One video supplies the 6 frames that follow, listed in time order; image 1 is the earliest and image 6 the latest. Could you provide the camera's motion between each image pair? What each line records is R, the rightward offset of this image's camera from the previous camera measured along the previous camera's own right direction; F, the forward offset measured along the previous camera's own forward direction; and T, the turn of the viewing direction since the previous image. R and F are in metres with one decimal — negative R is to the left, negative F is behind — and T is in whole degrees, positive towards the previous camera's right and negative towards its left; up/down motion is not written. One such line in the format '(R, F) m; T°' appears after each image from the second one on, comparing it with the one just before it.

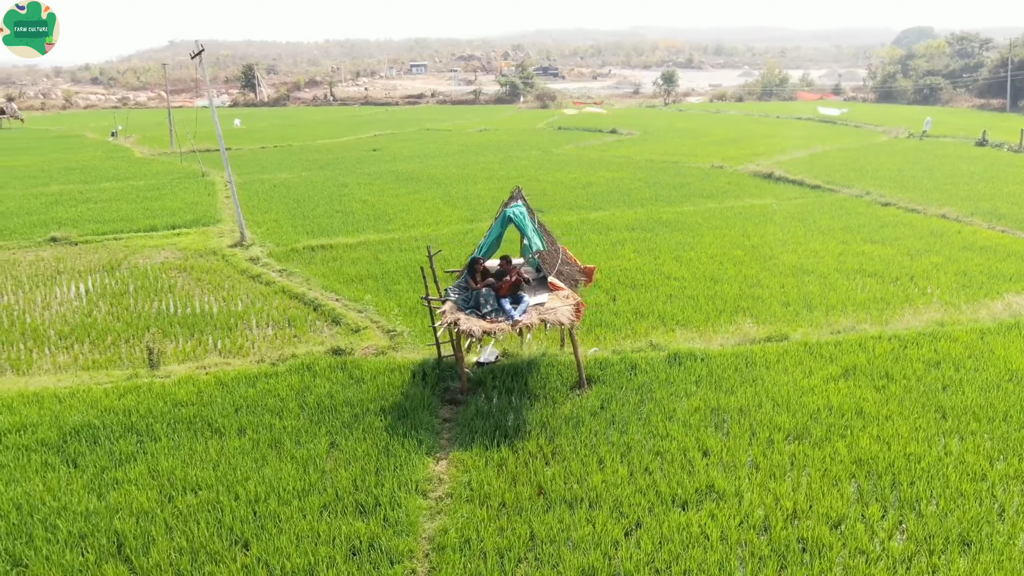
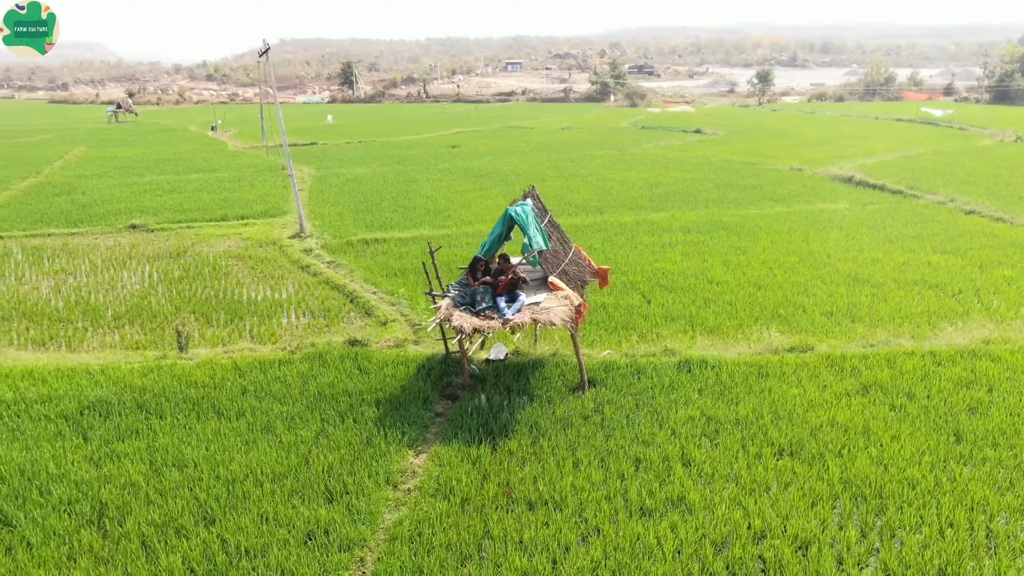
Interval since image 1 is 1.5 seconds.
(+0.7, 0.0) m; -7°
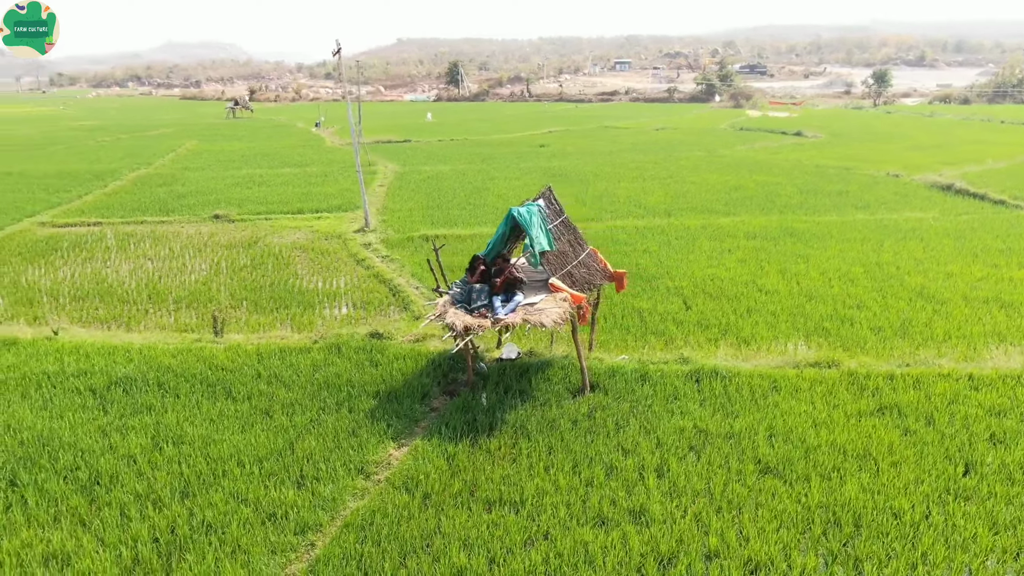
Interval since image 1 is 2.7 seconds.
(+0.7, 0.0) m; -8°
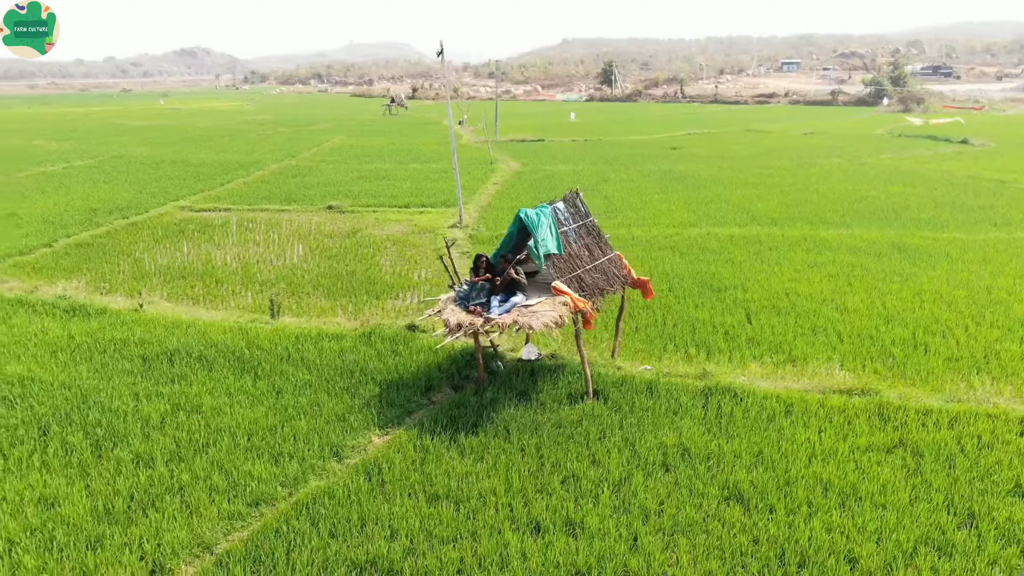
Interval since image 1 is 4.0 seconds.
(+1.1, +0.1) m; -12°
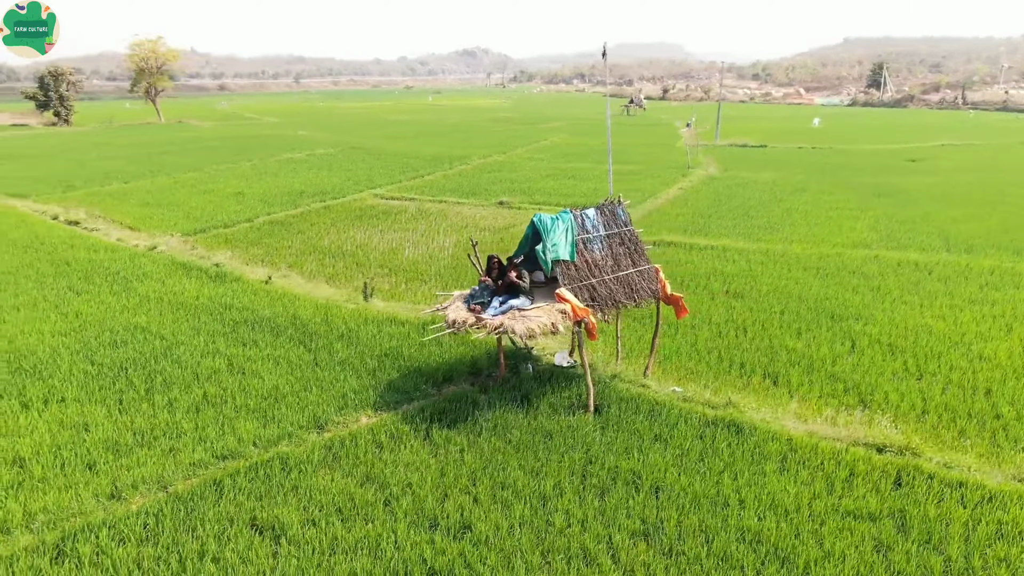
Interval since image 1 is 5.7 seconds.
(+1.7, +0.3) m; -18°
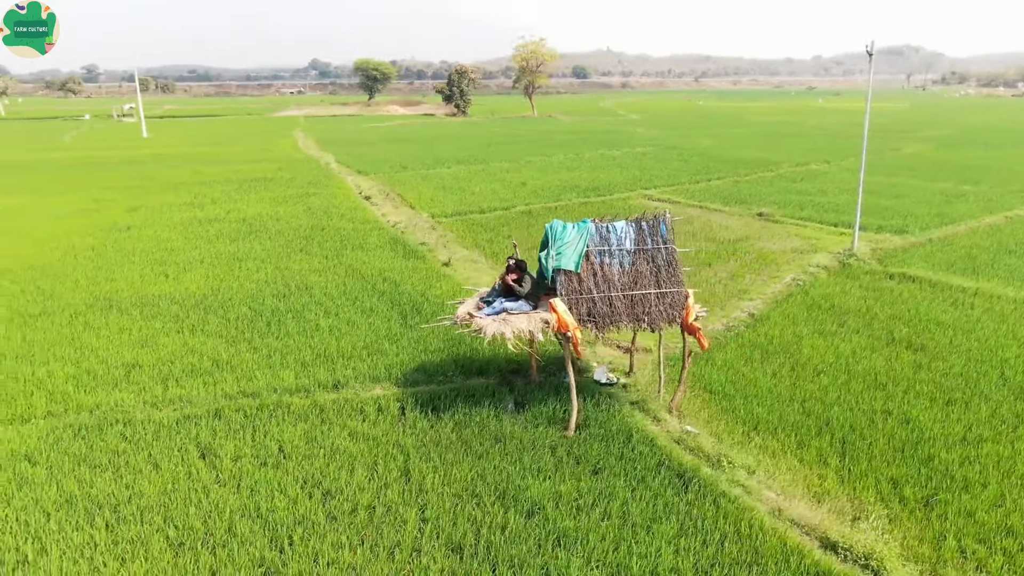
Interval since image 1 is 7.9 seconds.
(+2.5, +0.6) m; -28°
